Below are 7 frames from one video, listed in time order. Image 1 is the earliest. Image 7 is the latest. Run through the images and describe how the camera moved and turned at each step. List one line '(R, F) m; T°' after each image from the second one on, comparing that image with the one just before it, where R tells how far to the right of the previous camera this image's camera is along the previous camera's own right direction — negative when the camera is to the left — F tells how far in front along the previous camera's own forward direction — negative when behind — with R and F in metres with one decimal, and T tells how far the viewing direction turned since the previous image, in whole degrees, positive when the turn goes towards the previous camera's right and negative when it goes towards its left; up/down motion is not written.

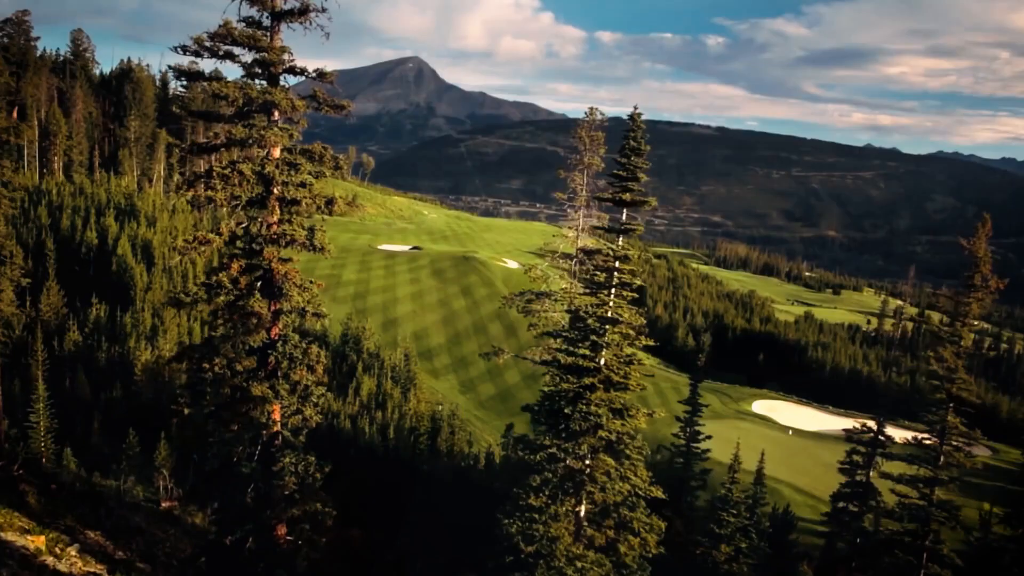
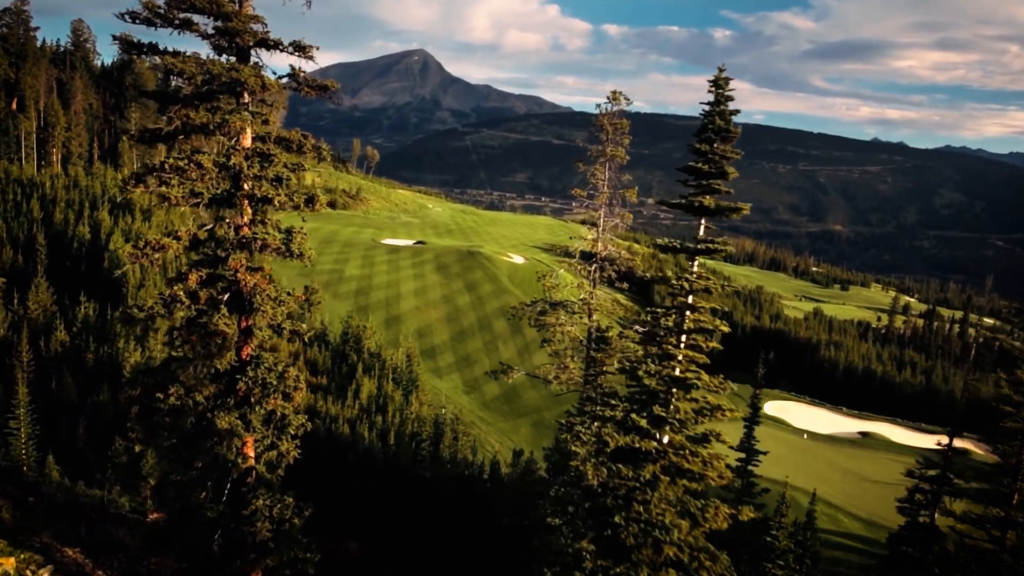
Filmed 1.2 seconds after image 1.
(-0.1, +1.6) m; 0°
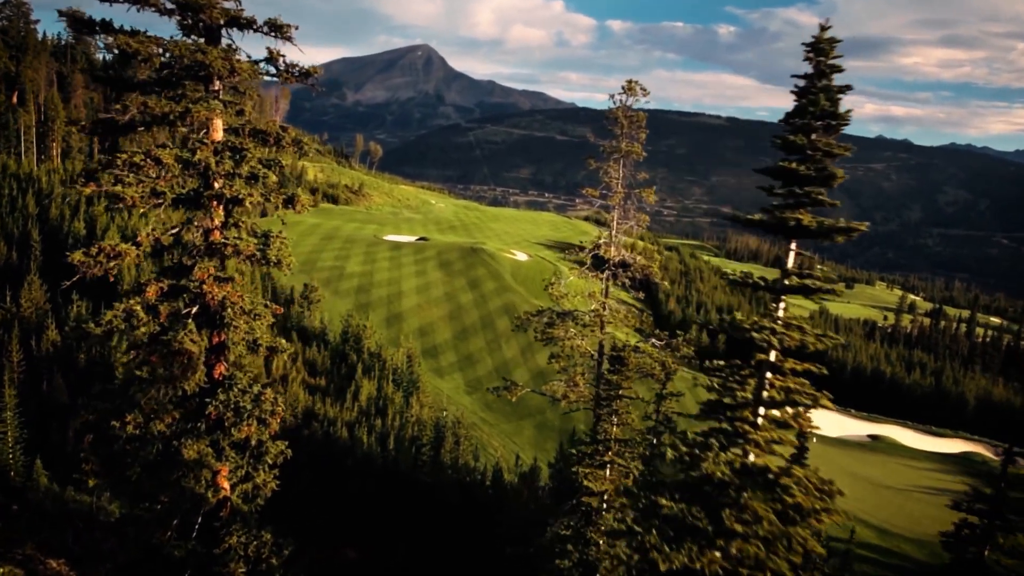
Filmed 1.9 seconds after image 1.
(0.0, +1.0) m; 0°
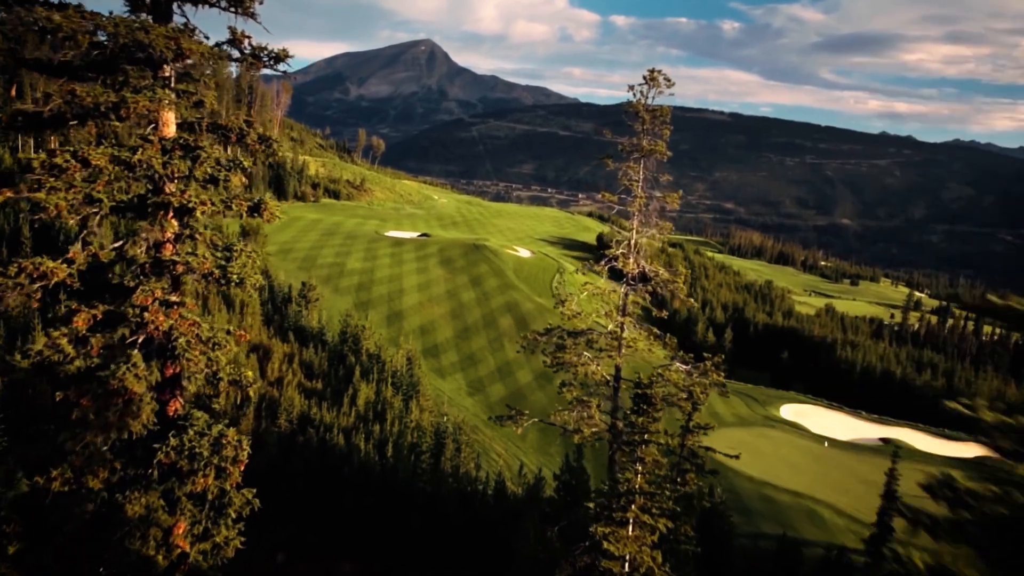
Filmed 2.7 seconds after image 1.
(0.0, +1.2) m; 0°
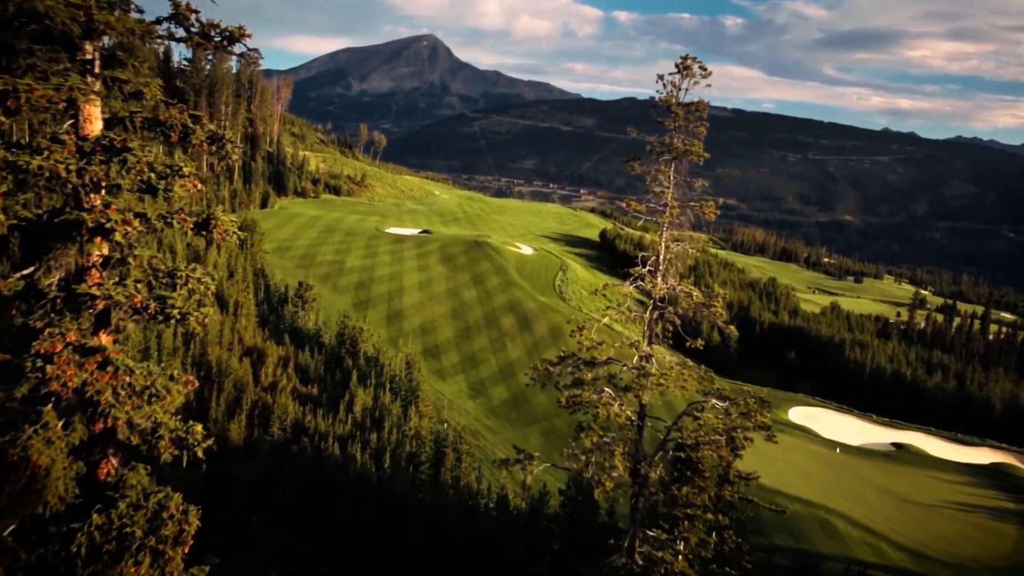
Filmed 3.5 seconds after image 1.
(-0.1, +1.3) m; 0°
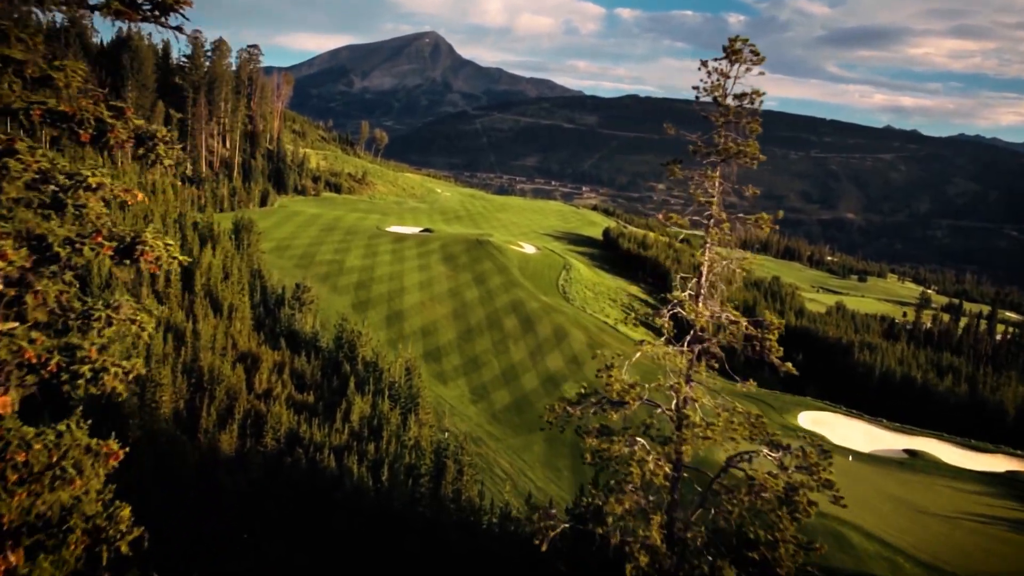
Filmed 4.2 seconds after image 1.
(-0.1, +1.3) m; 0°
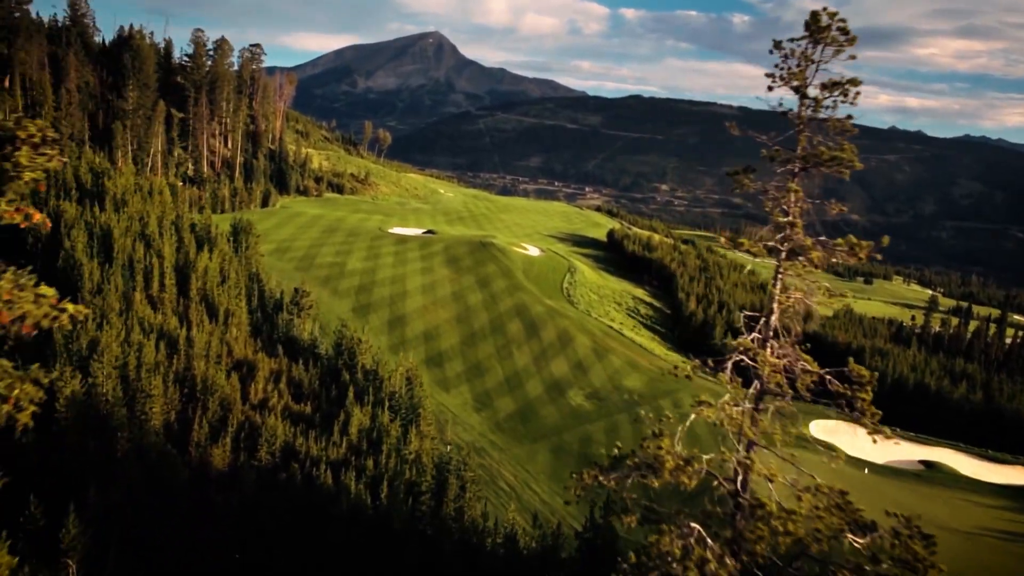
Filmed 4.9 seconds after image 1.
(-0.1, +1.2) m; 0°
